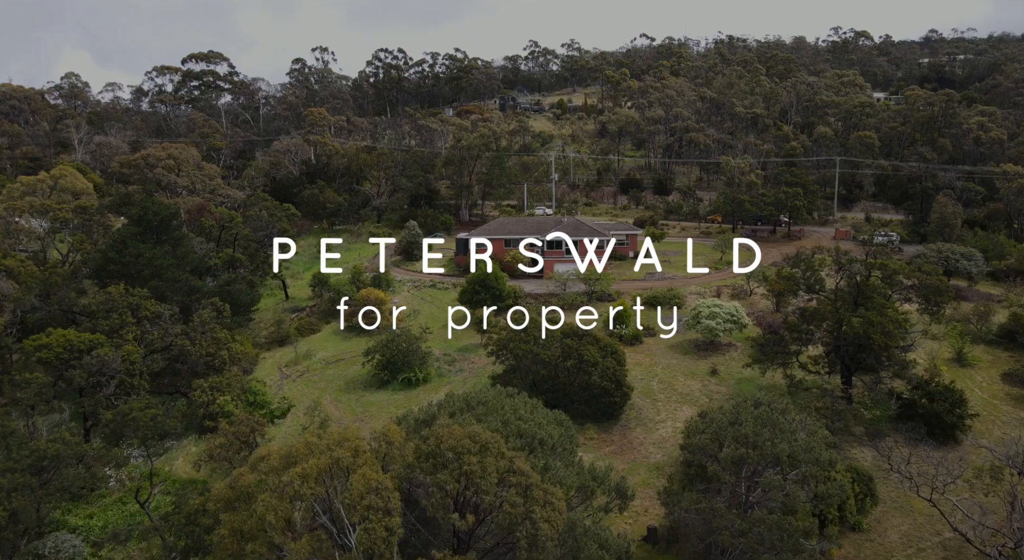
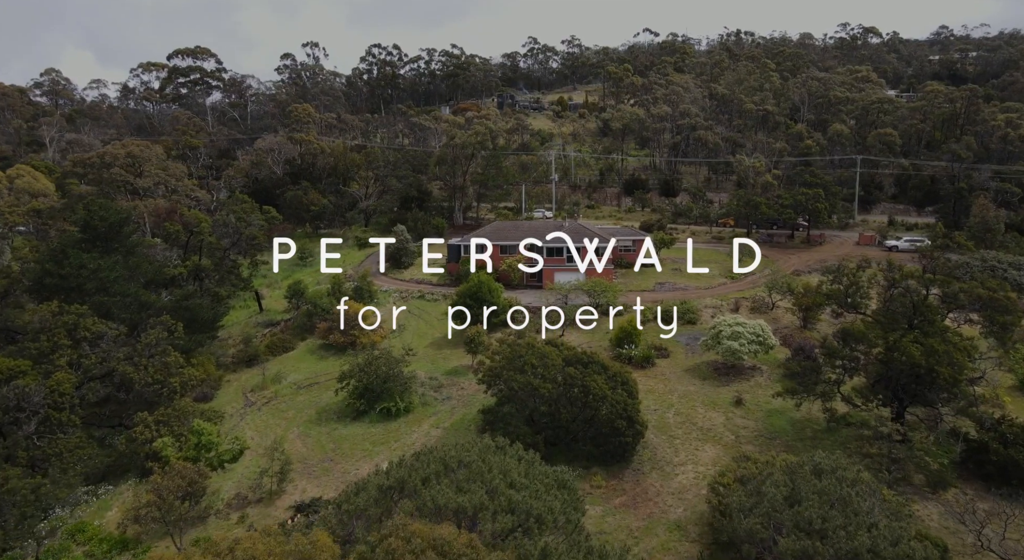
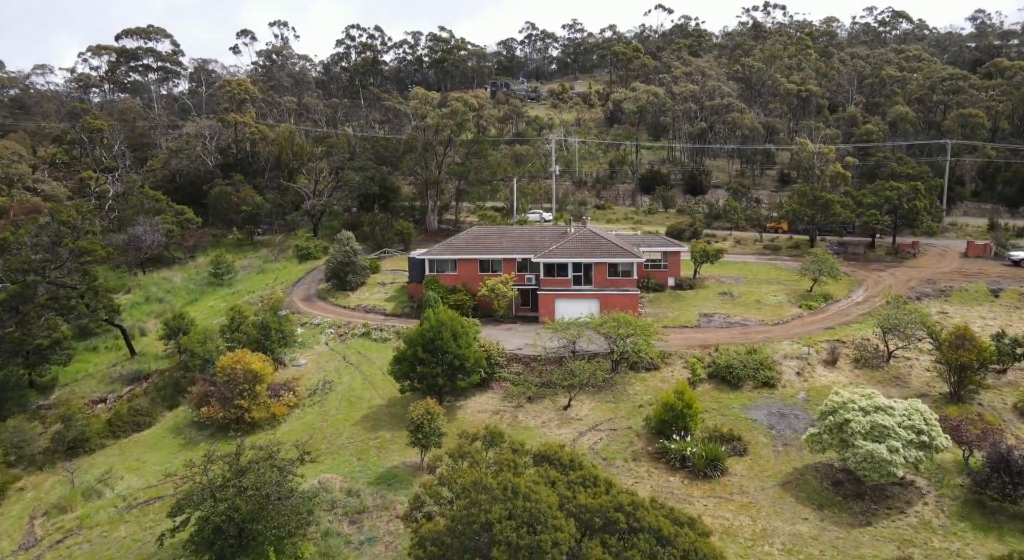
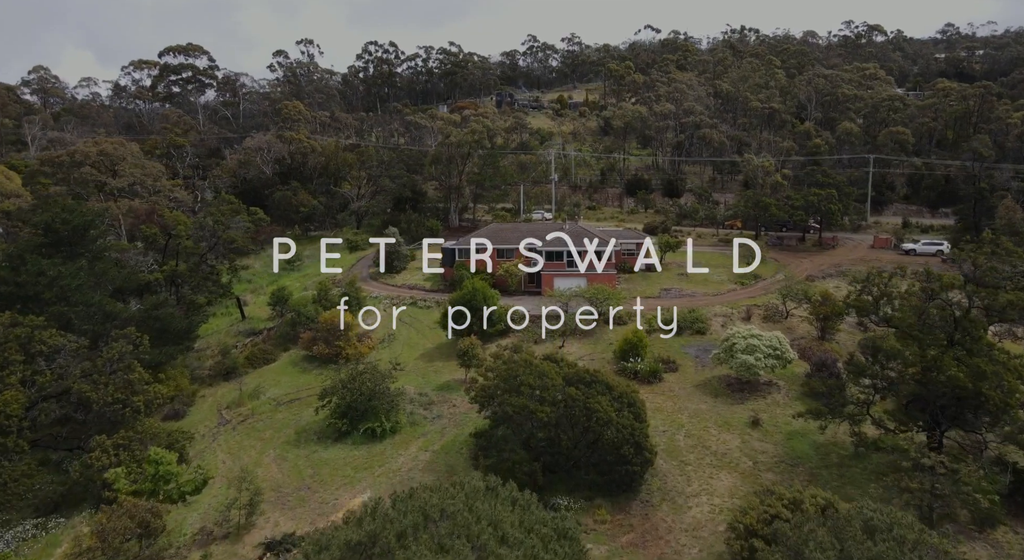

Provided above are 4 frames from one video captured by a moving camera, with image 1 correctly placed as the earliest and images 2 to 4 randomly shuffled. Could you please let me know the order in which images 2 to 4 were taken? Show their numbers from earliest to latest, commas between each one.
2, 4, 3
